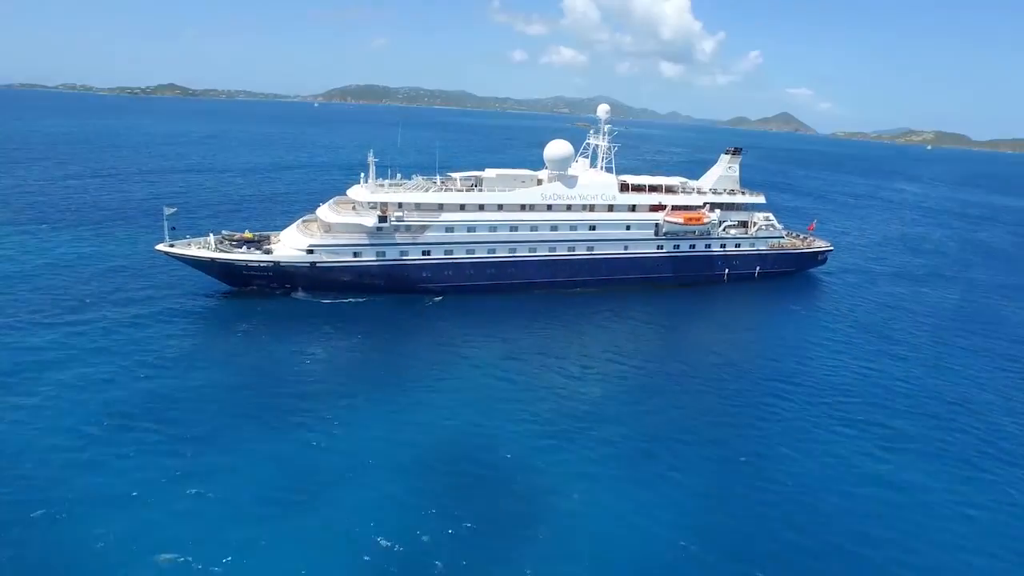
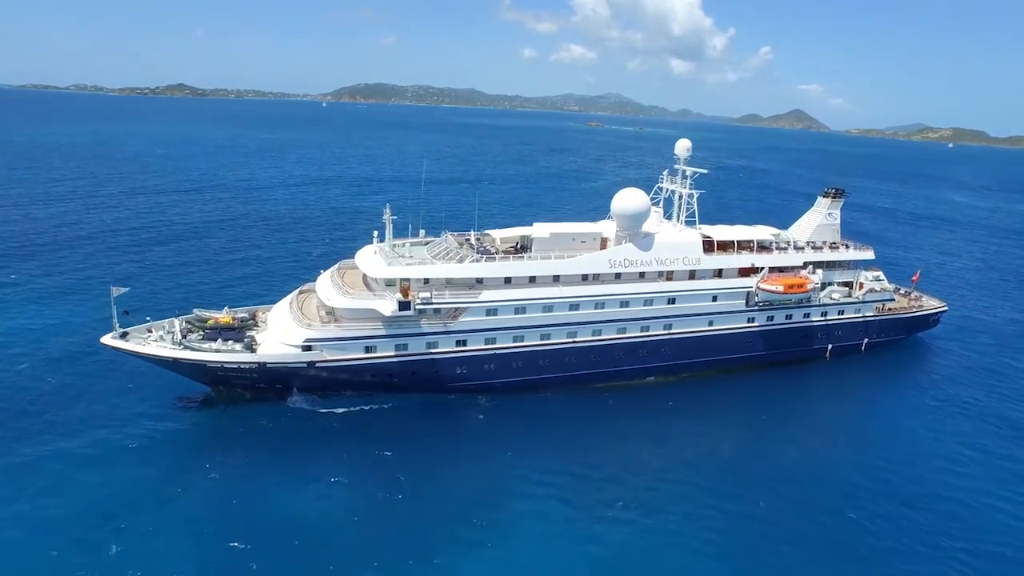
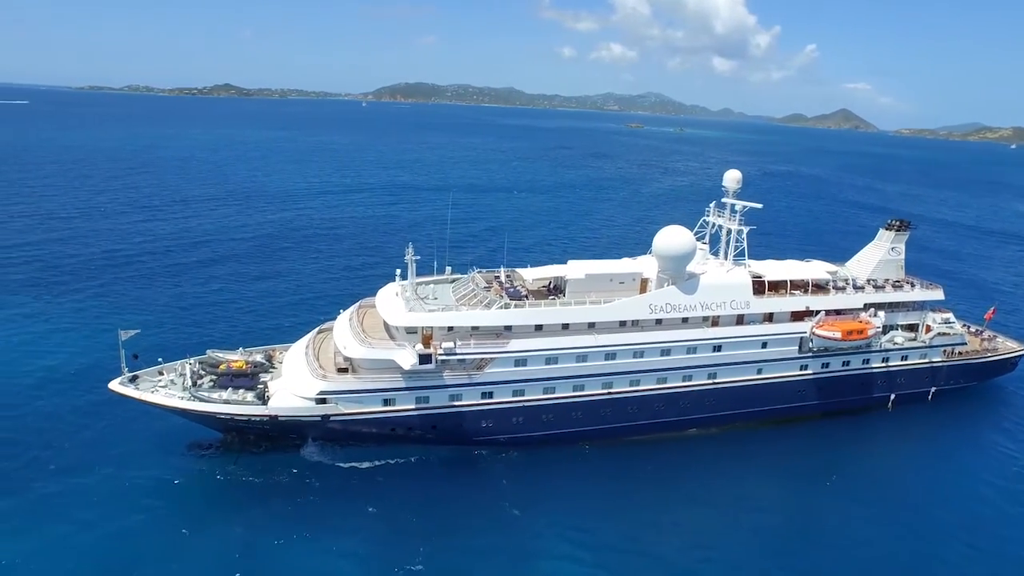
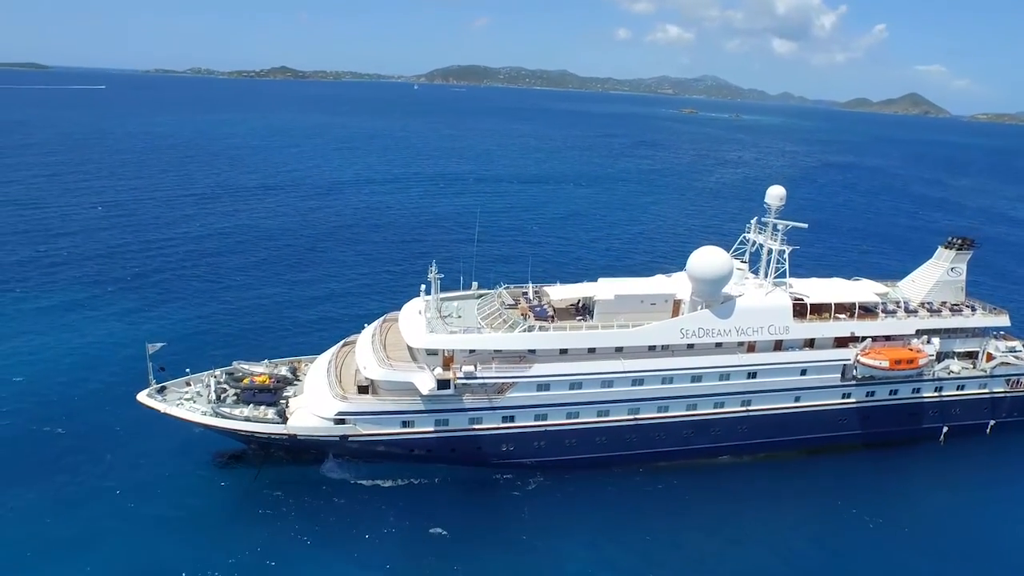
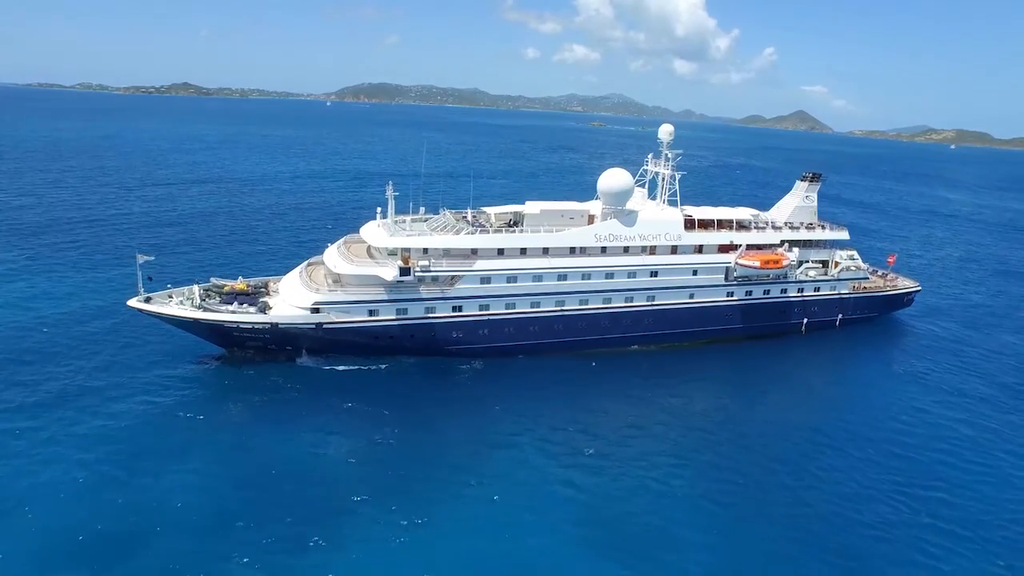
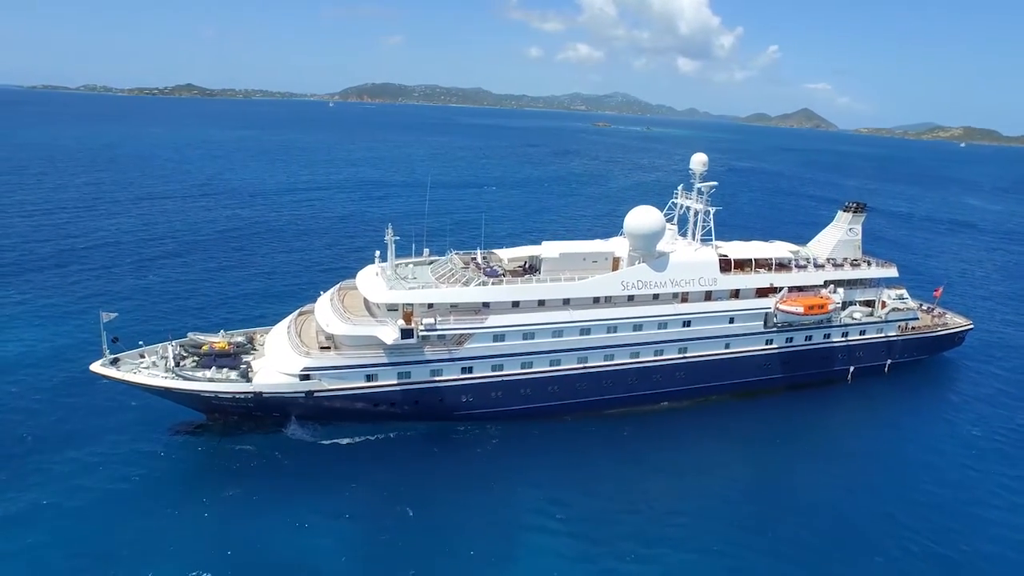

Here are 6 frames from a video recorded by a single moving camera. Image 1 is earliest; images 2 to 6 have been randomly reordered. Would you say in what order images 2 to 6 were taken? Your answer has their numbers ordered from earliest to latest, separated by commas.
5, 2, 6, 3, 4
